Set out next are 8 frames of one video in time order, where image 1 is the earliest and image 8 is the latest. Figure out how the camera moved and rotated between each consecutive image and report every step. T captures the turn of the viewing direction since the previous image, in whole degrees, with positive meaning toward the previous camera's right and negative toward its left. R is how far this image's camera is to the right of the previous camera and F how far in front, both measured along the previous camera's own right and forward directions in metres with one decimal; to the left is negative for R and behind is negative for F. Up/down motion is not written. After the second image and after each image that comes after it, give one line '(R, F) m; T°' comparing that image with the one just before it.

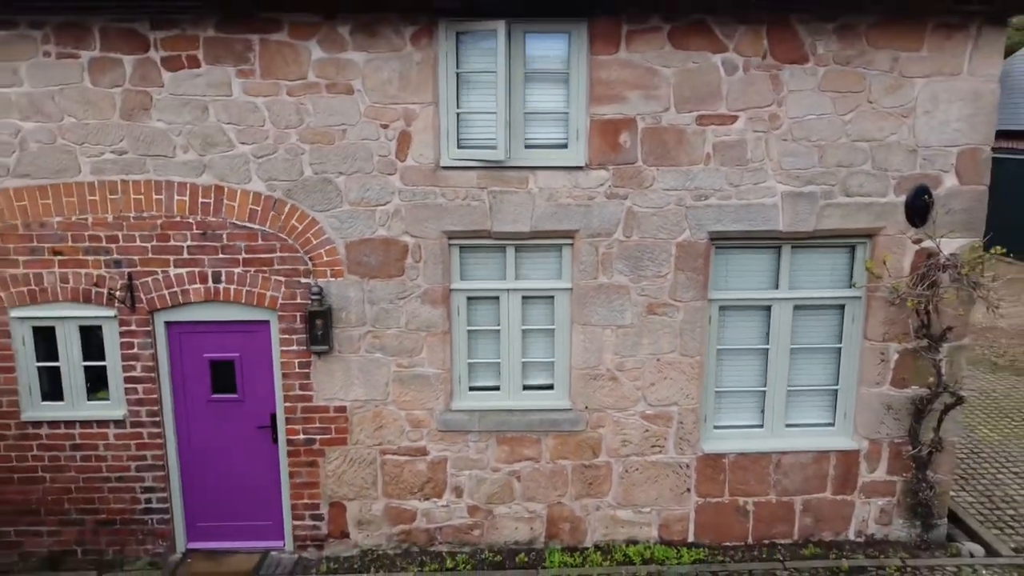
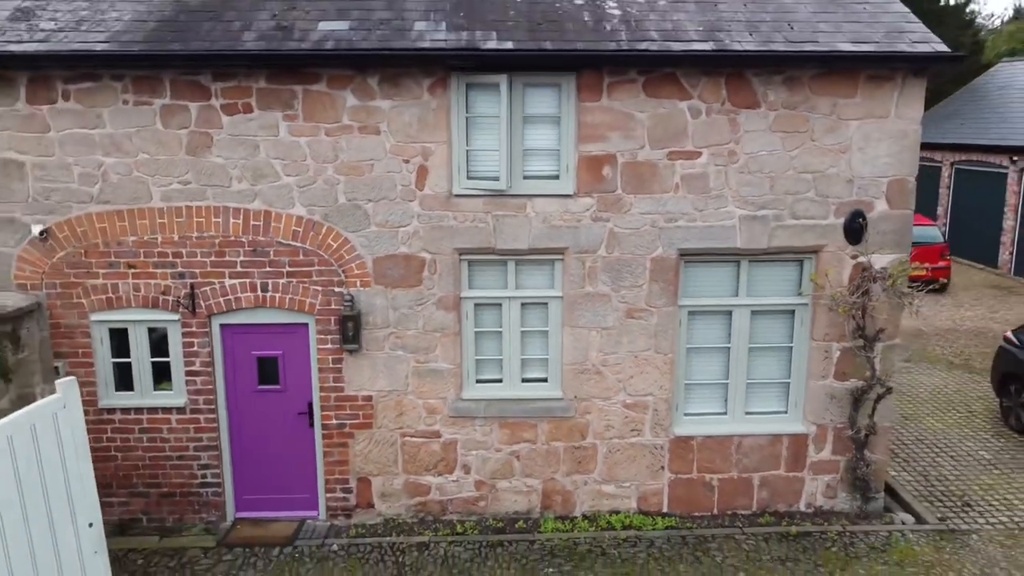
(0.0, -0.9) m; 0°
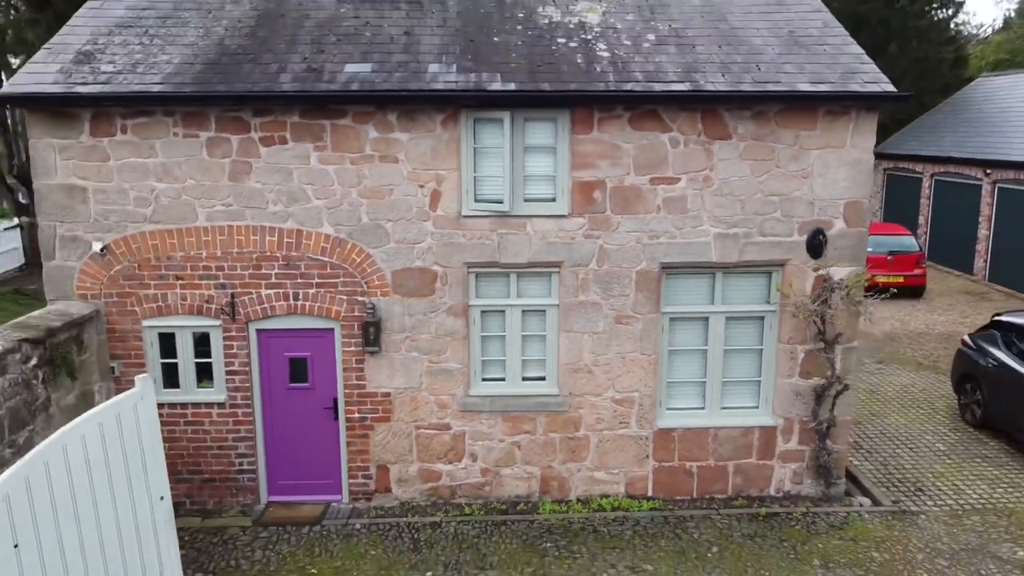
(0.0, -0.8) m; 0°
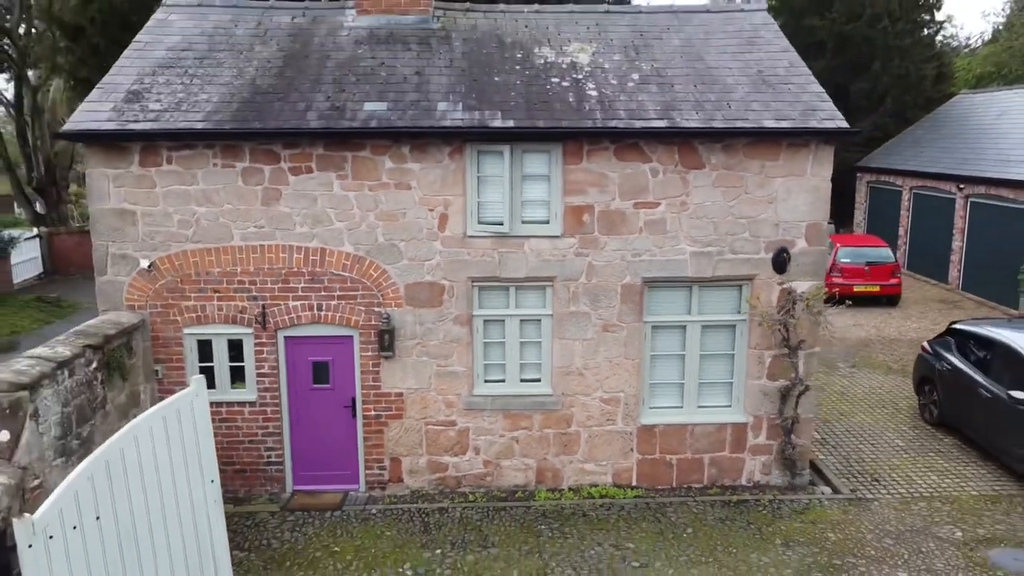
(0.0, -0.8) m; 0°
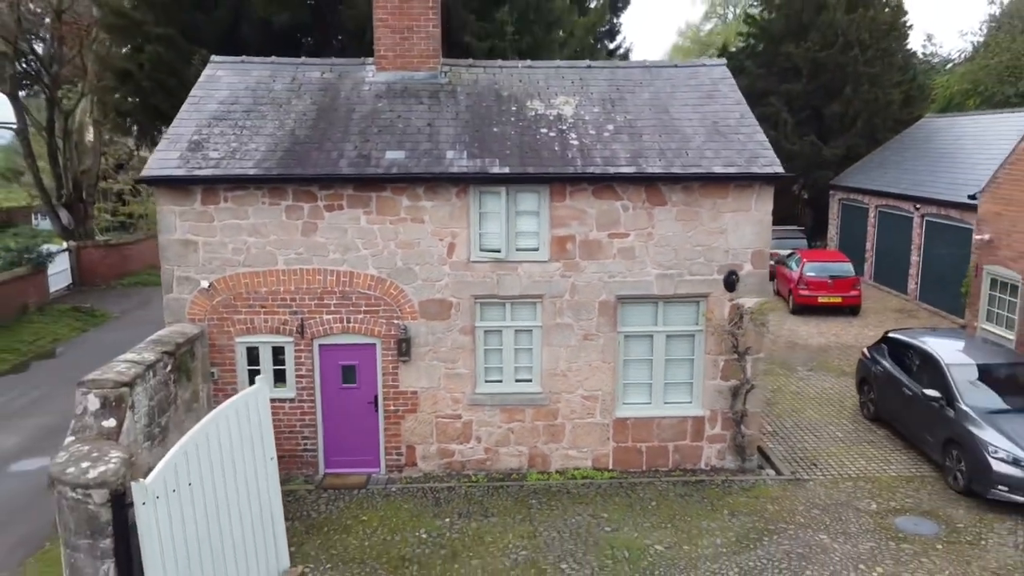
(0.0, -1.5) m; 0°
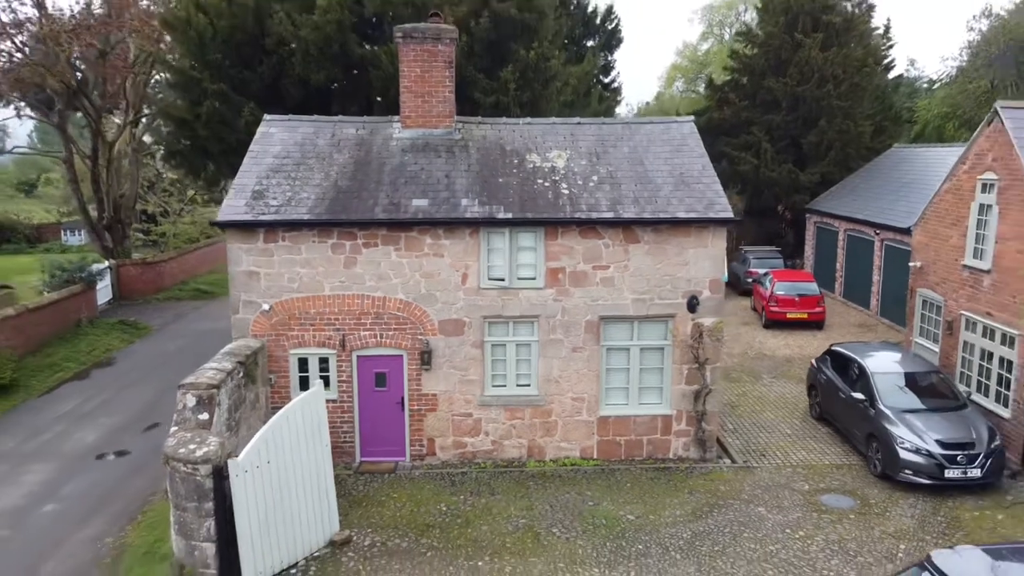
(0.0, -2.0) m; 0°
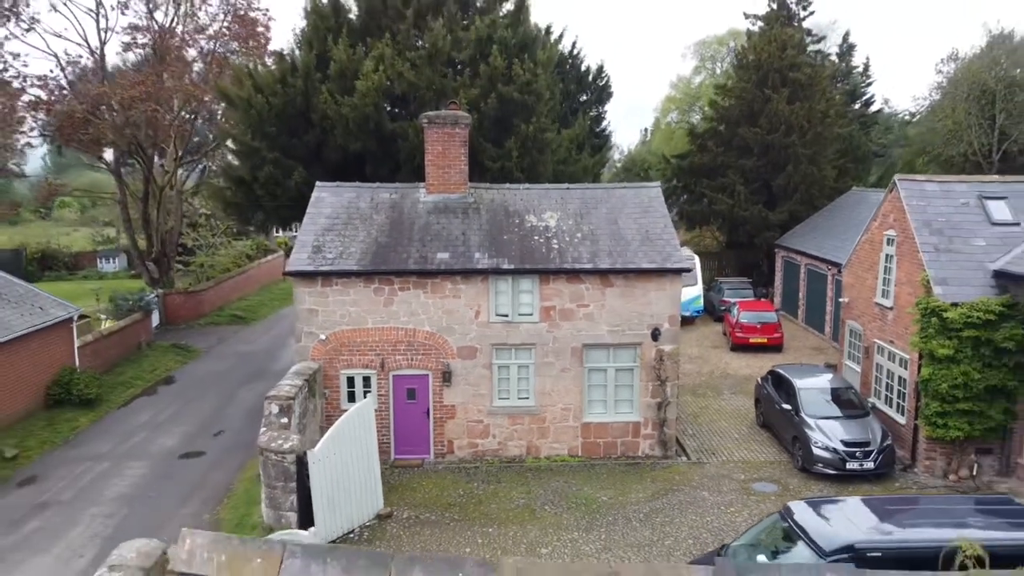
(0.0, -3.0) m; 0°
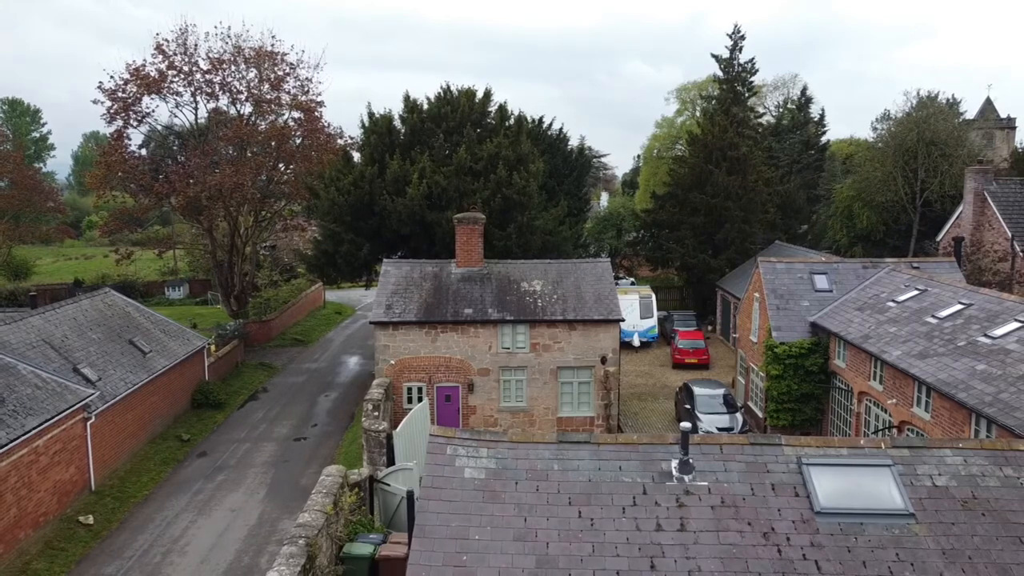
(+0.1, -7.9) m; 0°
